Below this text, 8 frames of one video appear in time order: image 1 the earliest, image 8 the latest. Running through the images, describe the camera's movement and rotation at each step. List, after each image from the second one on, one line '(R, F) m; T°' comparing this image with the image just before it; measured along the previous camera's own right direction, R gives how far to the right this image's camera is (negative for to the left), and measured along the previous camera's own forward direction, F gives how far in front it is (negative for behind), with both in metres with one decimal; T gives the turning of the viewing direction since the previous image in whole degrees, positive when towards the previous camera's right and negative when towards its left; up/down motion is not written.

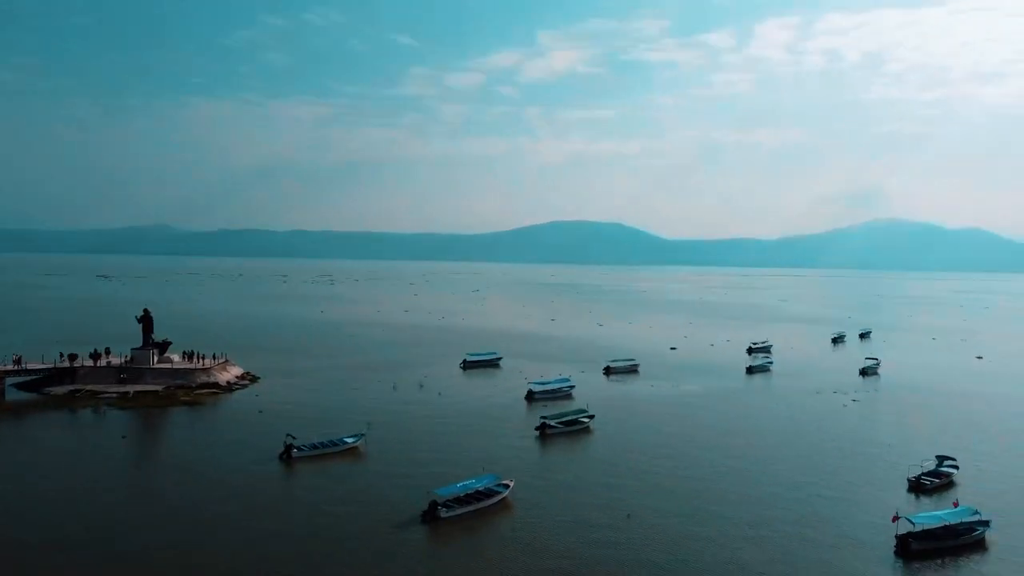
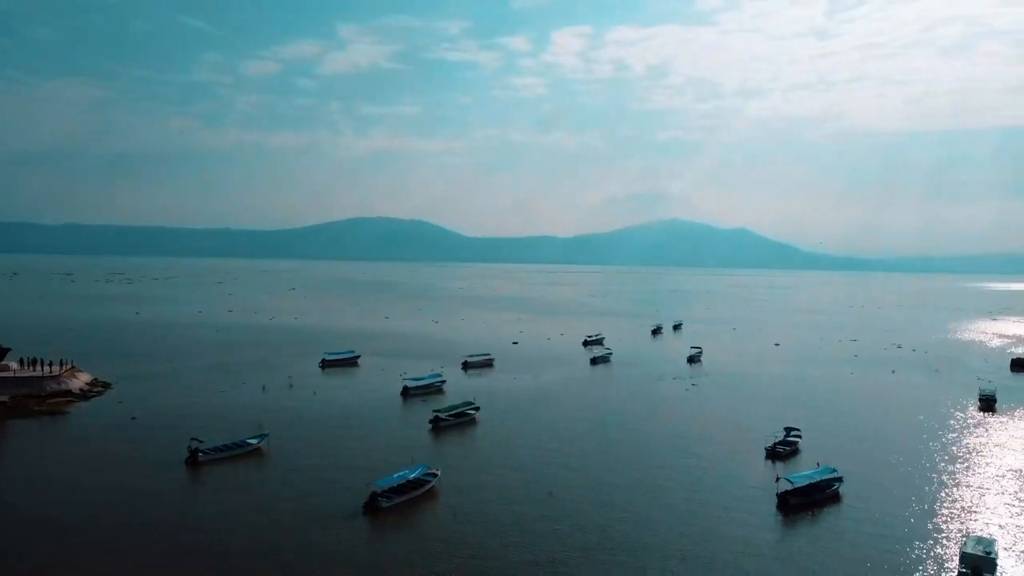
(-2.2, -0.7) m; +14°
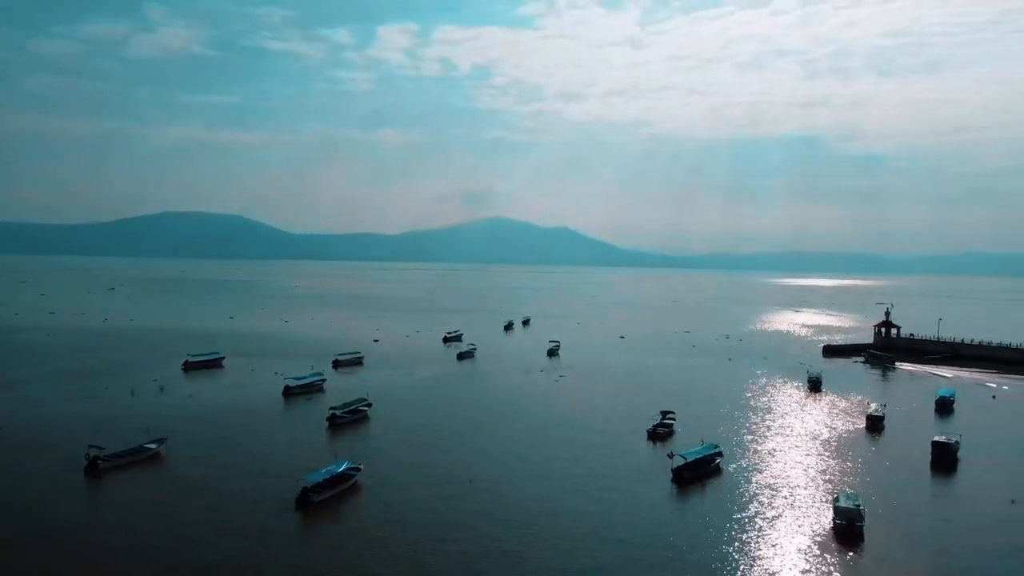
(-1.7, -0.6) m; +12°
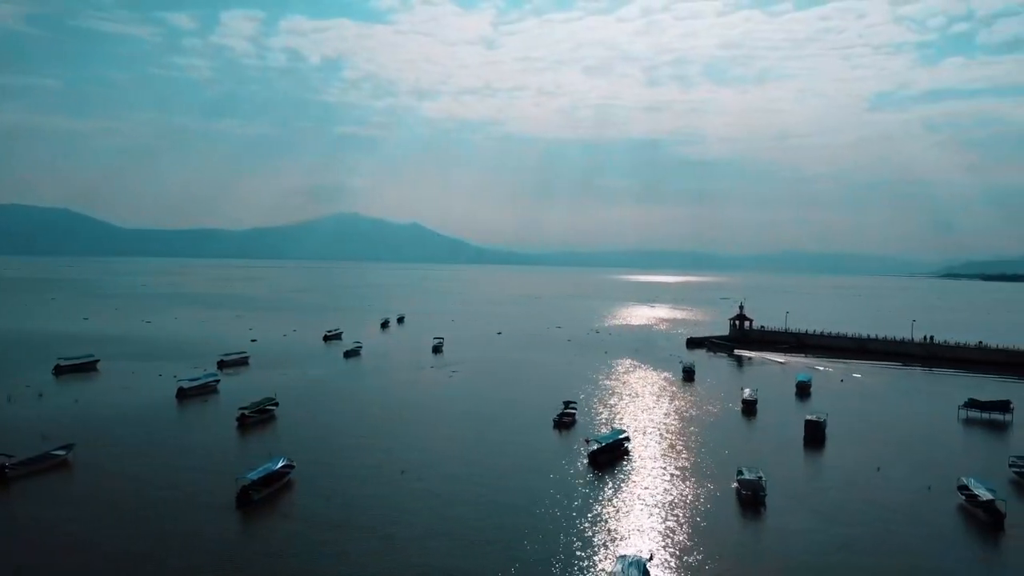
(-1.5, -0.6) m; +10°
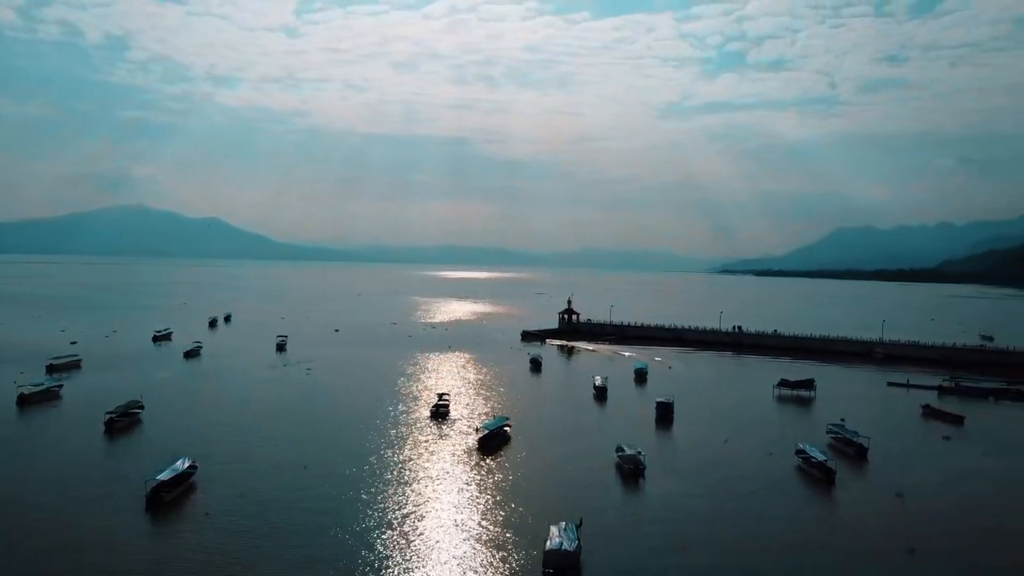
(+4.8, -3.1) m; -3°
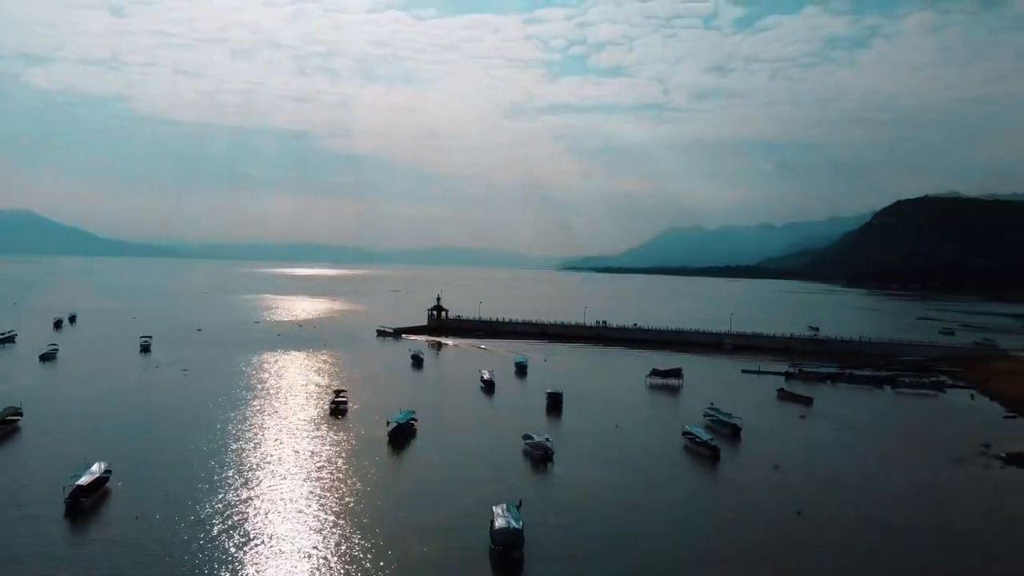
(-1.6, -0.7) m; +11°
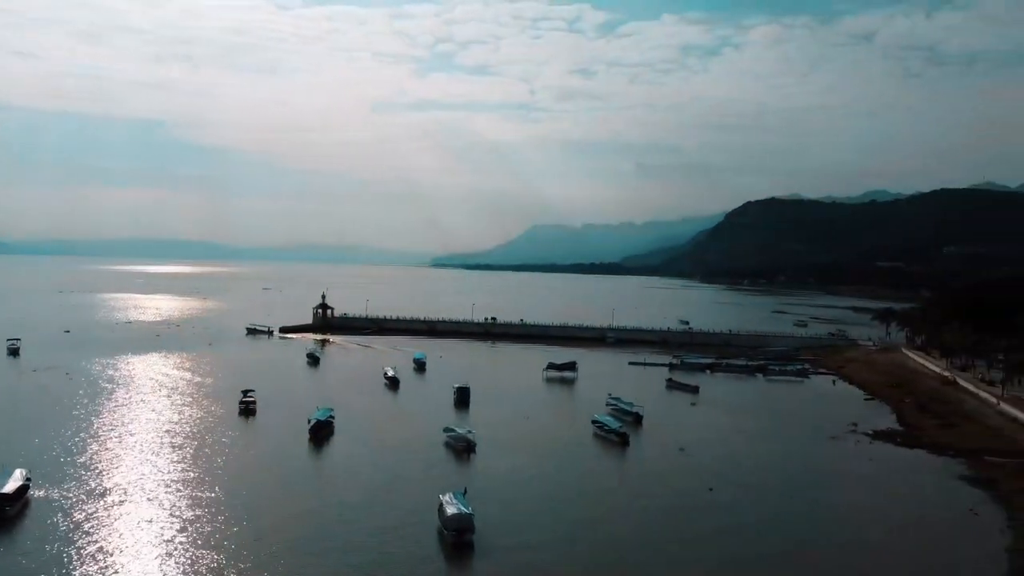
(-1.4, -0.6) m; +9°
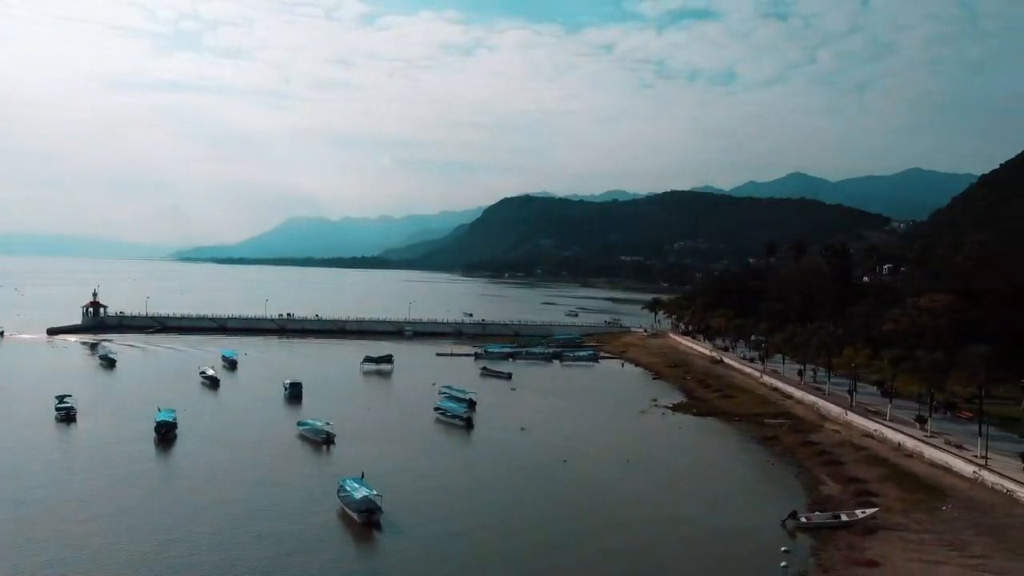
(-2.6, -1.0) m; +17°
